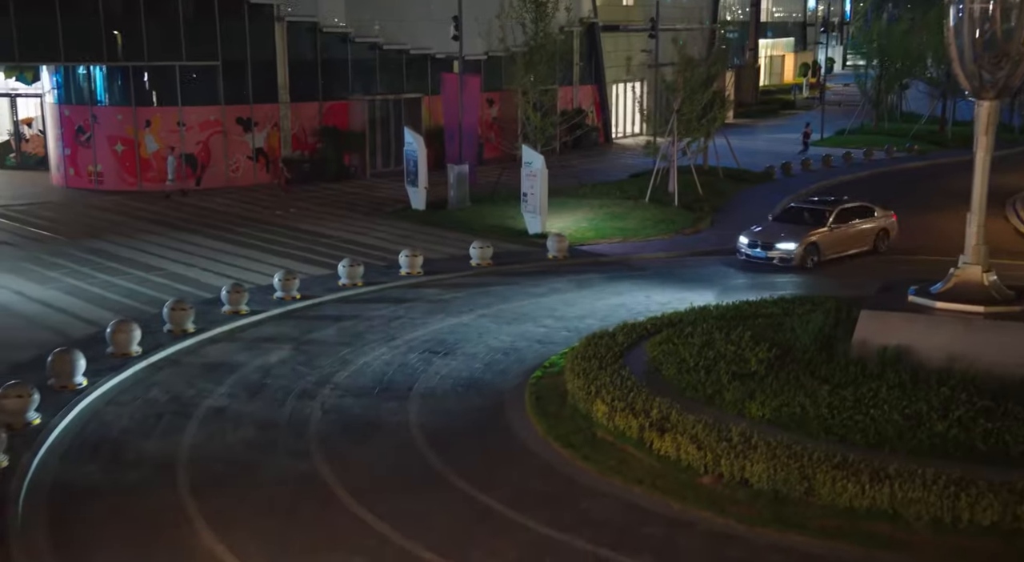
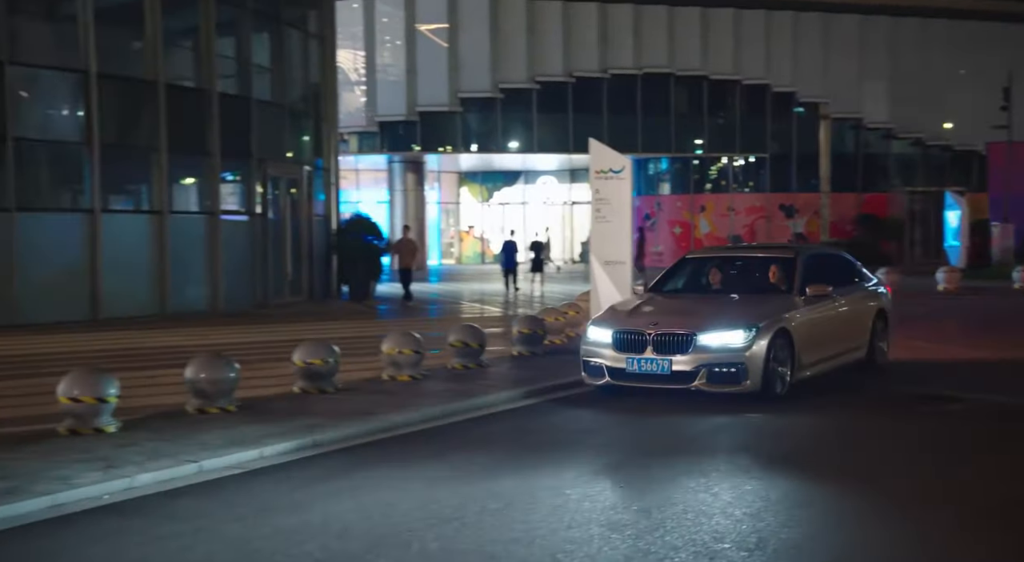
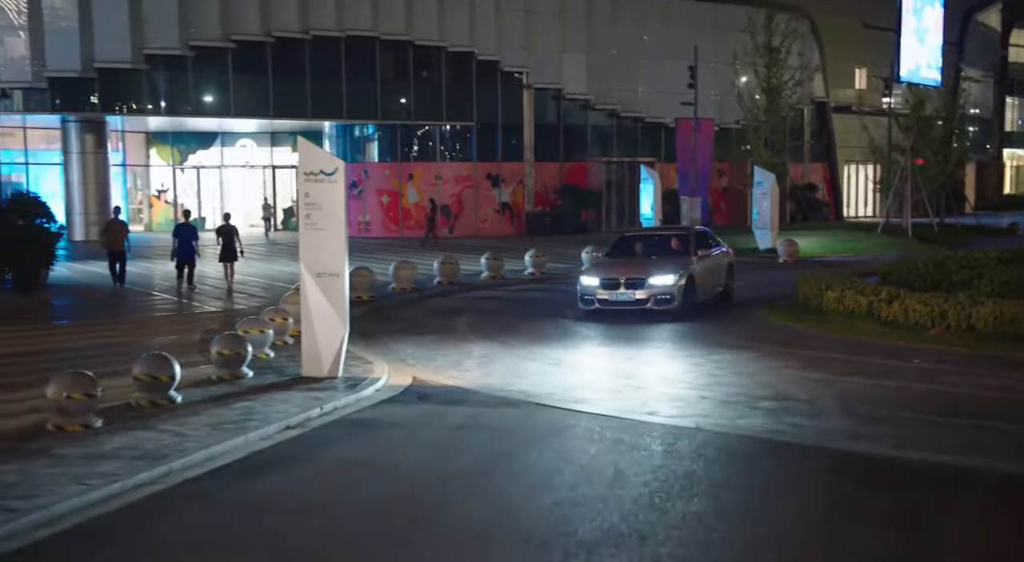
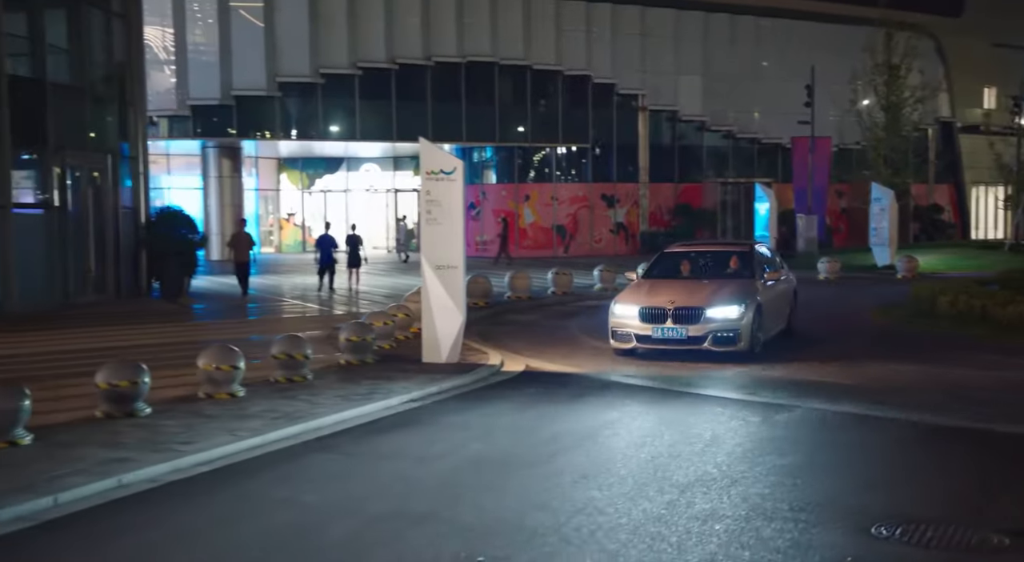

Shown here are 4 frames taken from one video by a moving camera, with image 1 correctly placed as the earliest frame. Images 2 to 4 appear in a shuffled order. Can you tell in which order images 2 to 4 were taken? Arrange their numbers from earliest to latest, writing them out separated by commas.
3, 4, 2
